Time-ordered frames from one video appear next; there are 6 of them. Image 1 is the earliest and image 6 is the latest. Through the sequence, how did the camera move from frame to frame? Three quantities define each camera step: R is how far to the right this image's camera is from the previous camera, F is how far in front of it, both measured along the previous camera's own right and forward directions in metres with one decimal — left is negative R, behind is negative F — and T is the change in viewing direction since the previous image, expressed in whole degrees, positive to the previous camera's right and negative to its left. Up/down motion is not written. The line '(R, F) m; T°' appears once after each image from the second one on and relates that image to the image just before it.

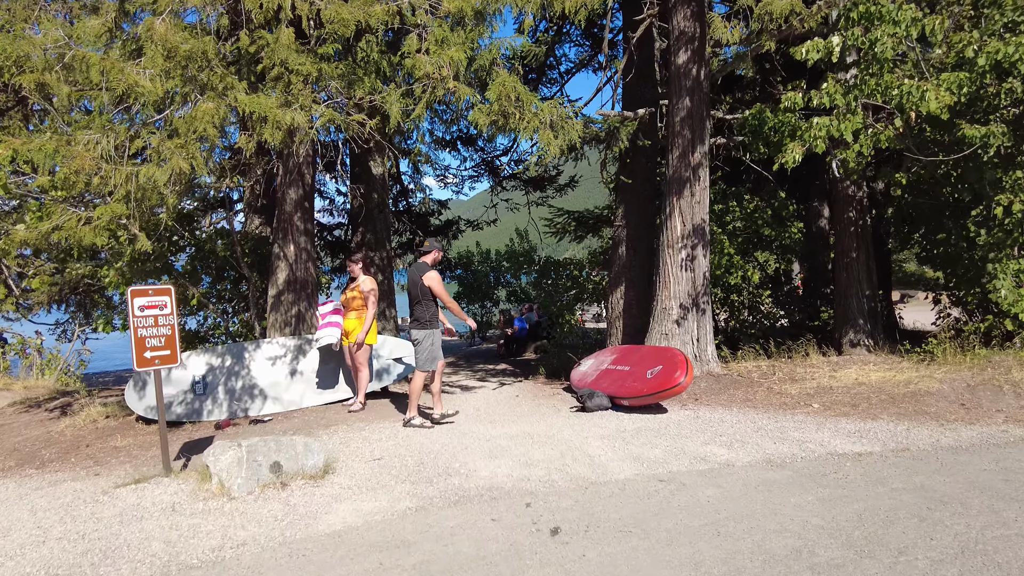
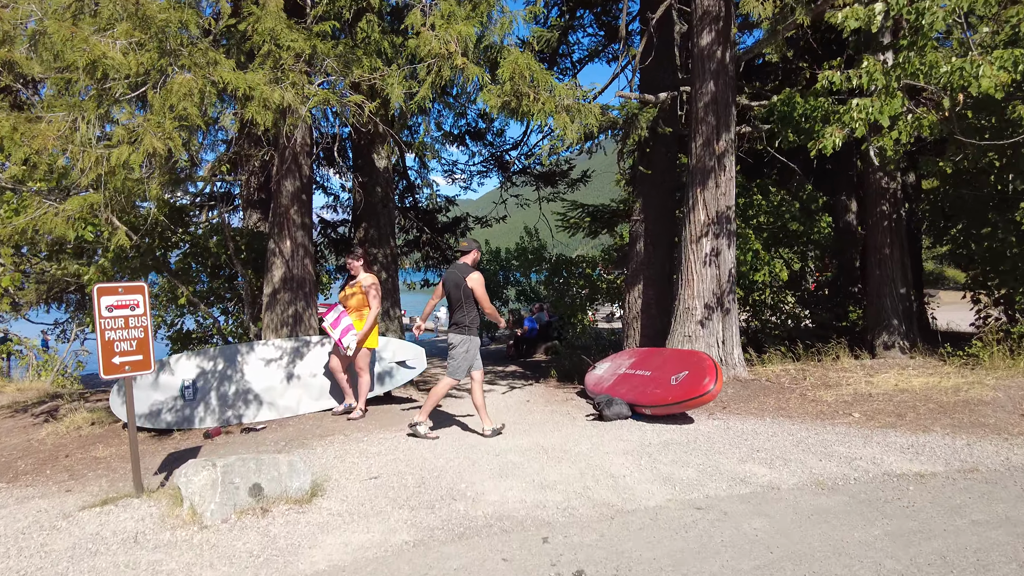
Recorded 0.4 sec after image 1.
(0.0, +0.5) m; -1°
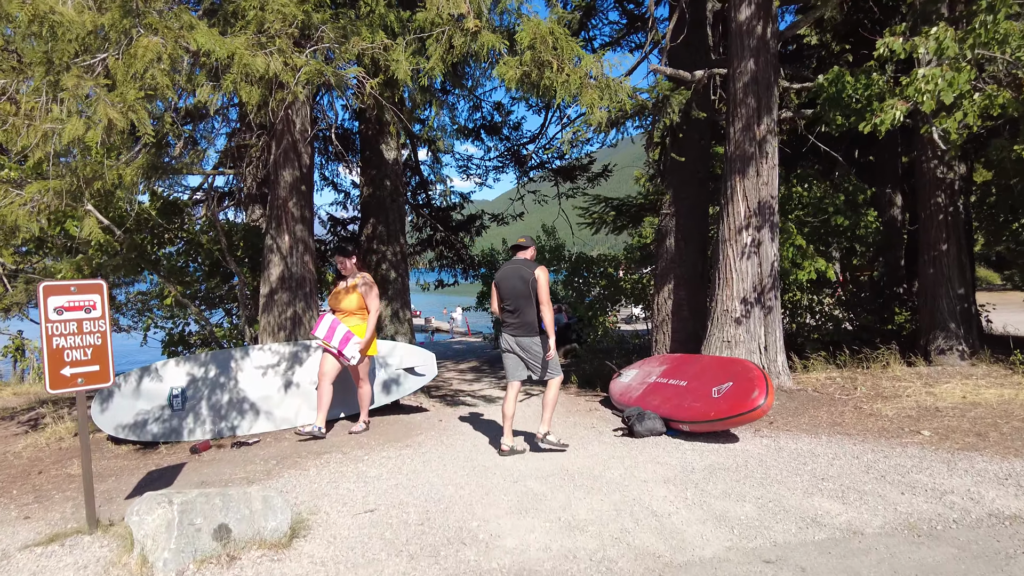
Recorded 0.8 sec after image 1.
(0.0, +0.7) m; -1°
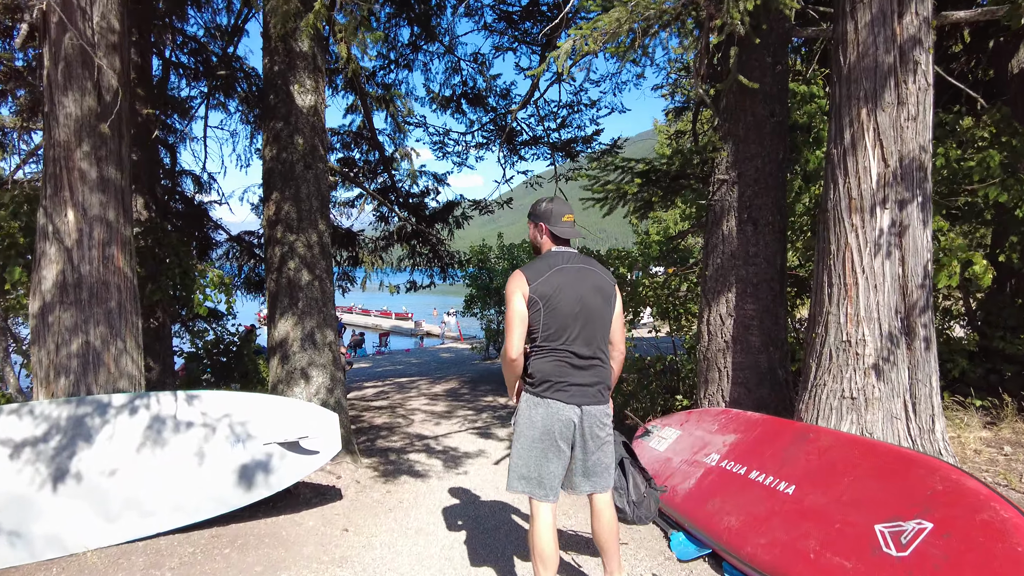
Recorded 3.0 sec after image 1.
(+0.3, +3.0) m; 0°
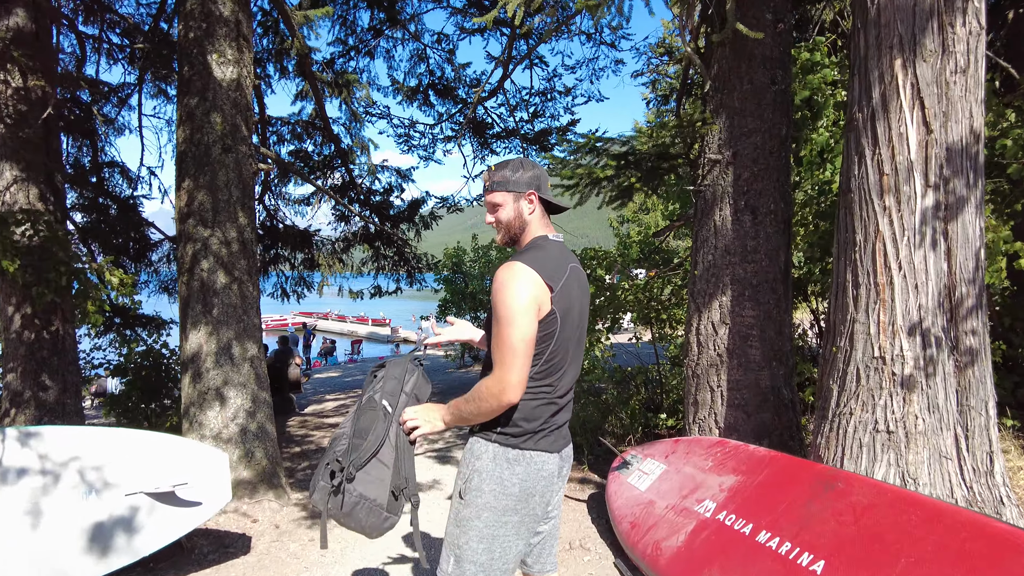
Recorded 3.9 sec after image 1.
(+0.2, +0.9) m; +1°
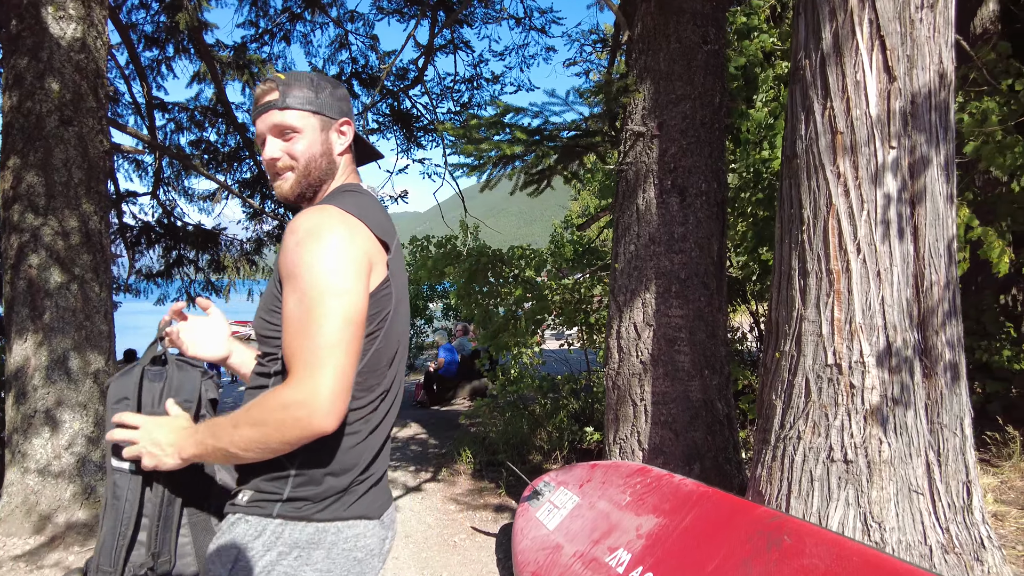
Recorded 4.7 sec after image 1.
(+0.3, +0.7) m; +4°
